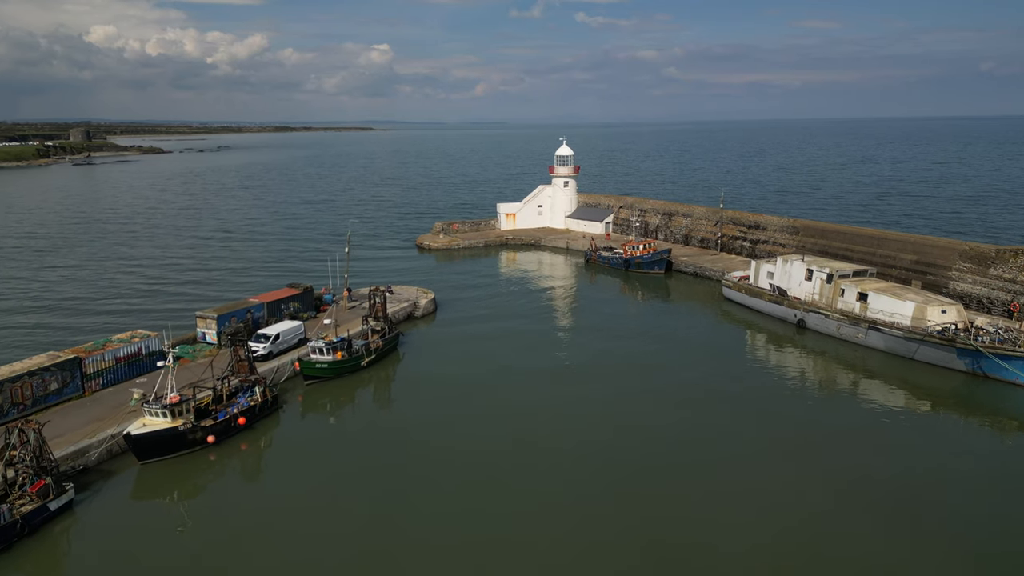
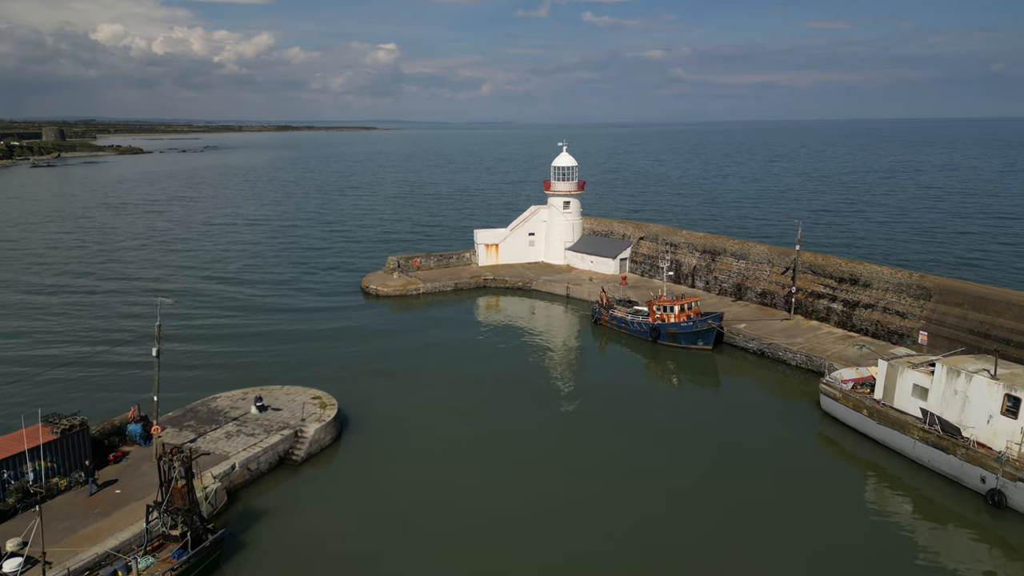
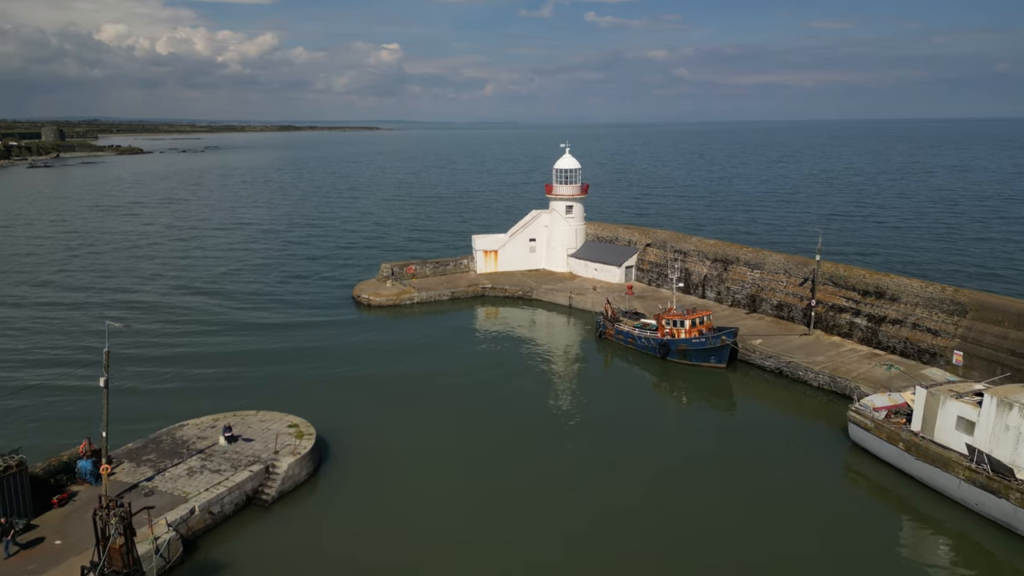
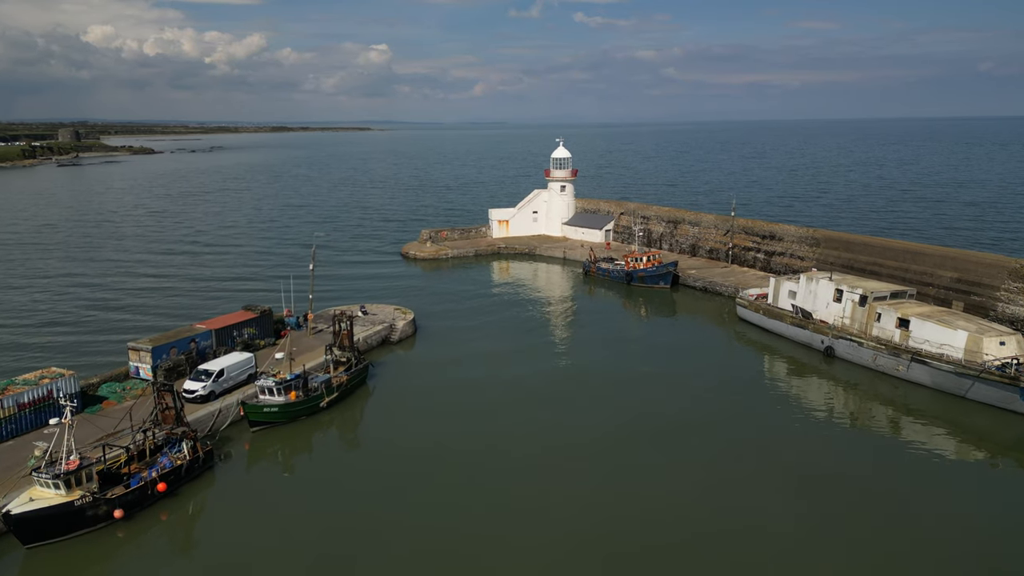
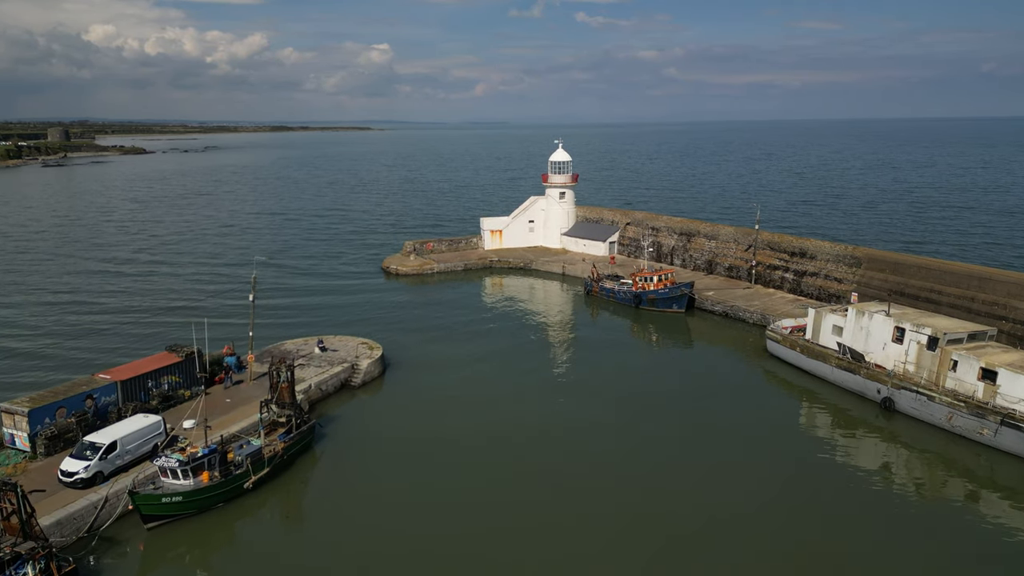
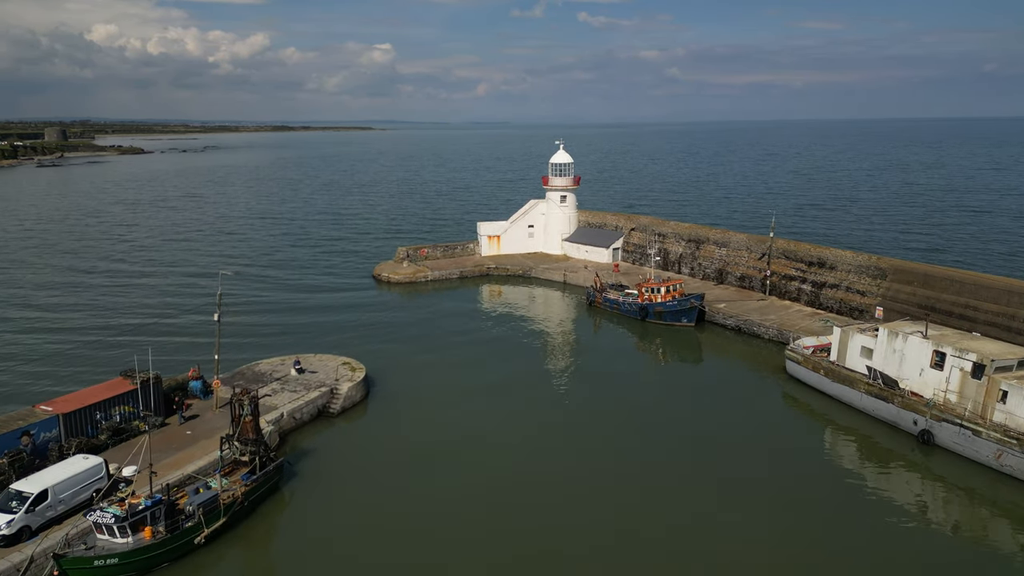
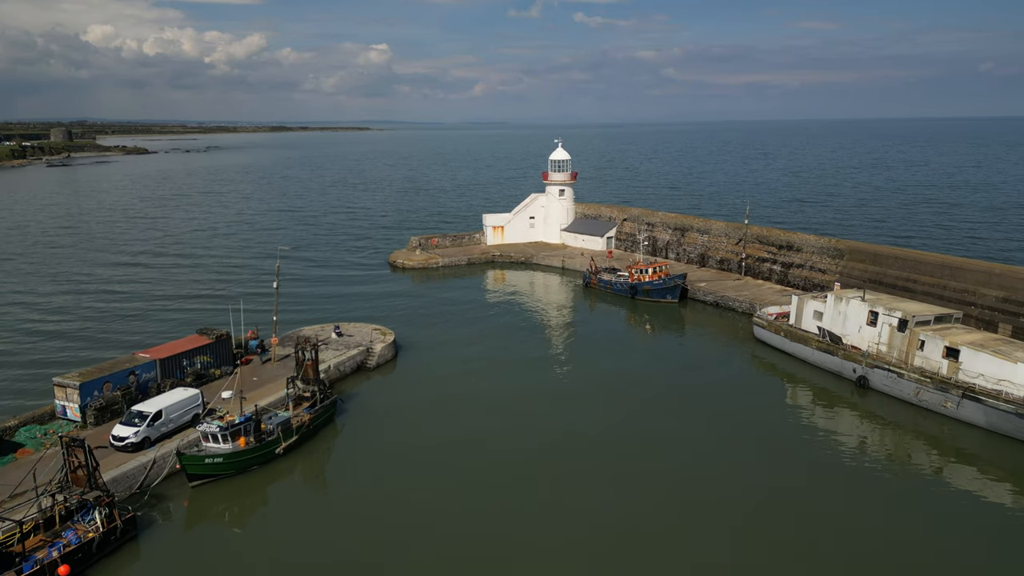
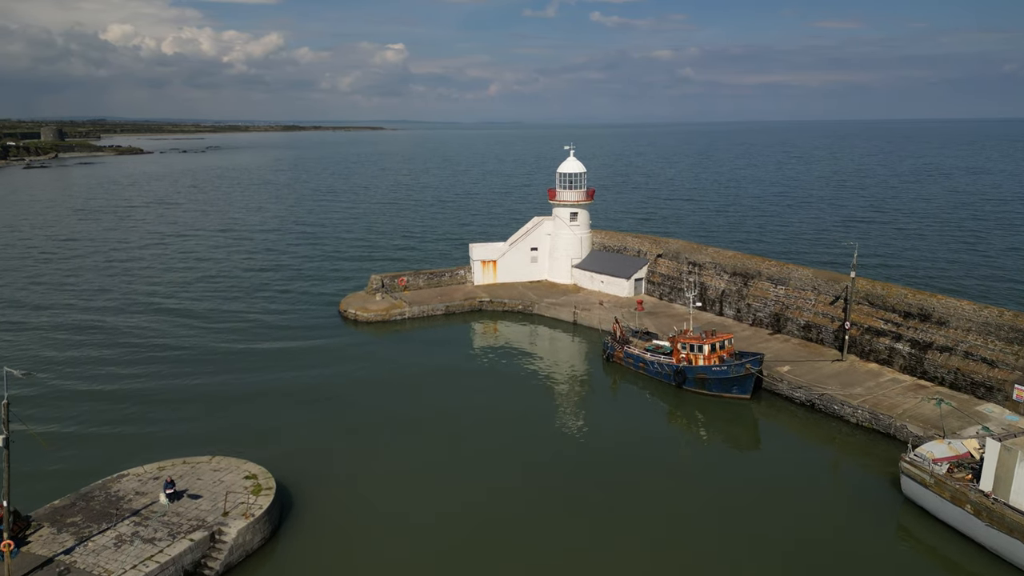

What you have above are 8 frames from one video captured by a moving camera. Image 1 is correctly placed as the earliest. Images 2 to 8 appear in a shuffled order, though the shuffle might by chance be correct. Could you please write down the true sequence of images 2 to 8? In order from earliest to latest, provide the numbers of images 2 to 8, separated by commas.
4, 7, 5, 6, 2, 3, 8
